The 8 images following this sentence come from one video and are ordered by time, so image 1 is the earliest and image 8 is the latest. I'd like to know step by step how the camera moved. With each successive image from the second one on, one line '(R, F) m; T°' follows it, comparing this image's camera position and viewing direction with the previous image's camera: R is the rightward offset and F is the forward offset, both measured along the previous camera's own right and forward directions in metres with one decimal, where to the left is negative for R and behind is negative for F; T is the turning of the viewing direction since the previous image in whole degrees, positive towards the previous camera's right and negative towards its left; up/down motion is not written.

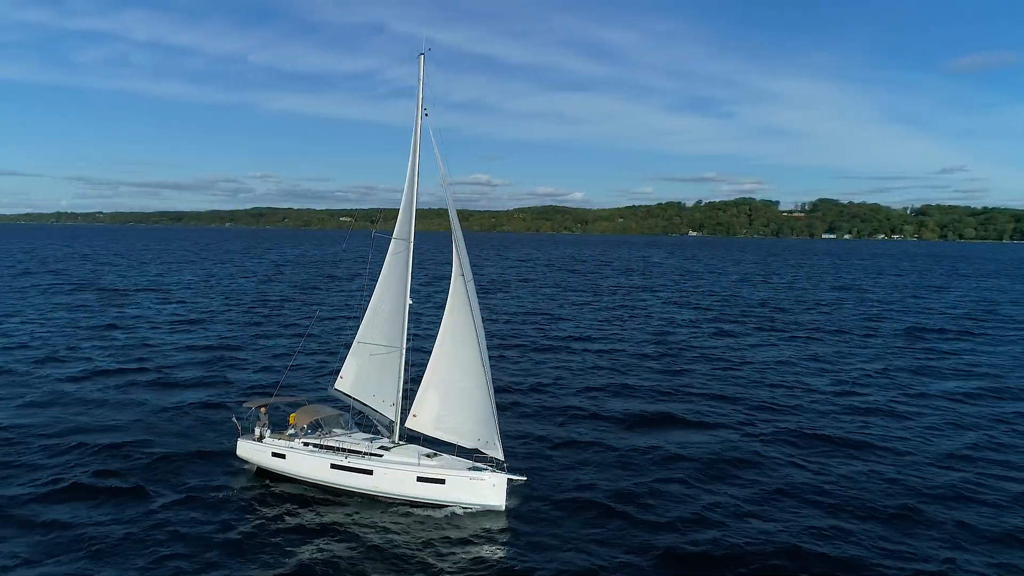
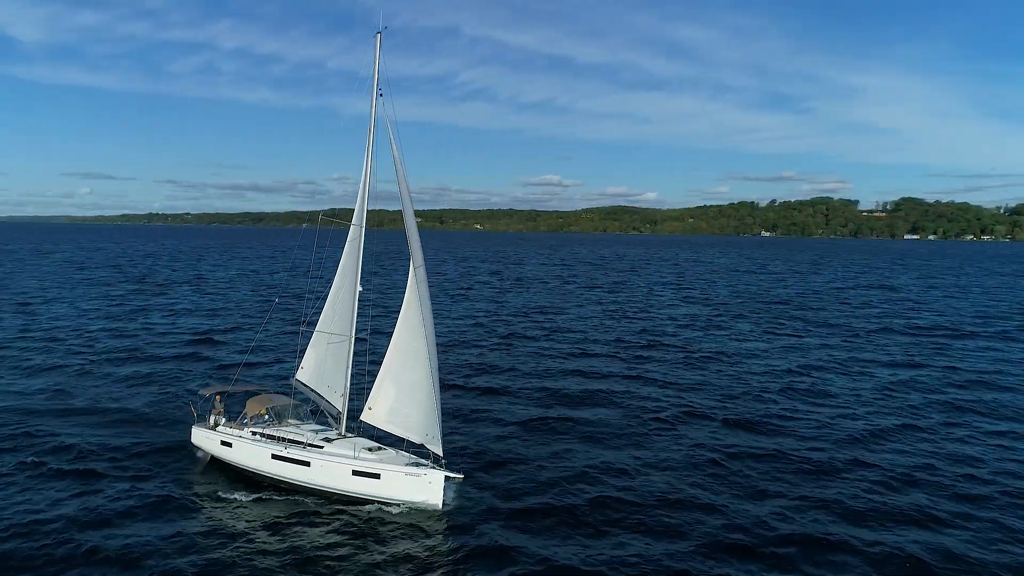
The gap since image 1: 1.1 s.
(+4.1, -0.5) m; -5°
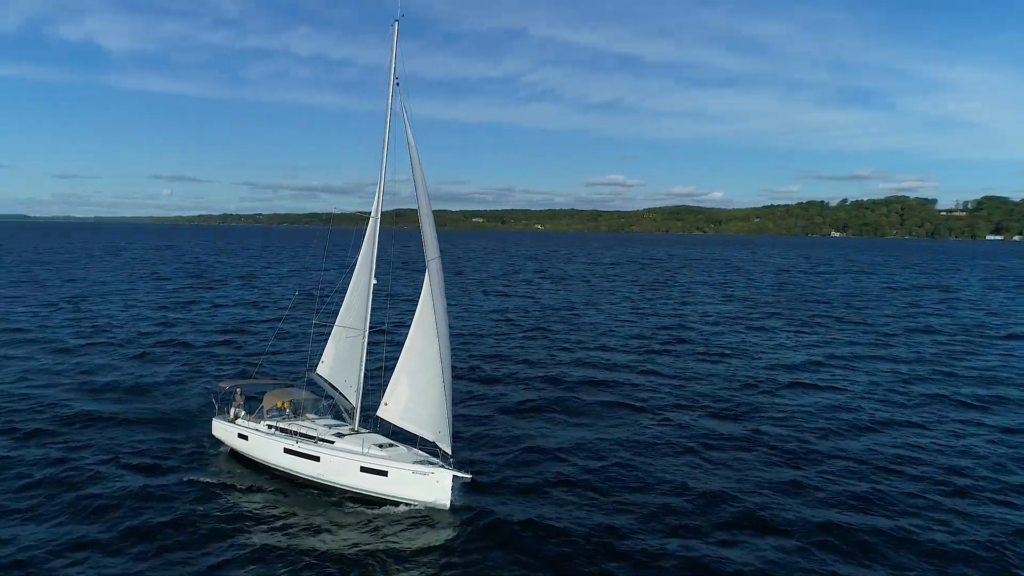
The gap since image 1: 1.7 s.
(+1.9, -0.5) m; -5°
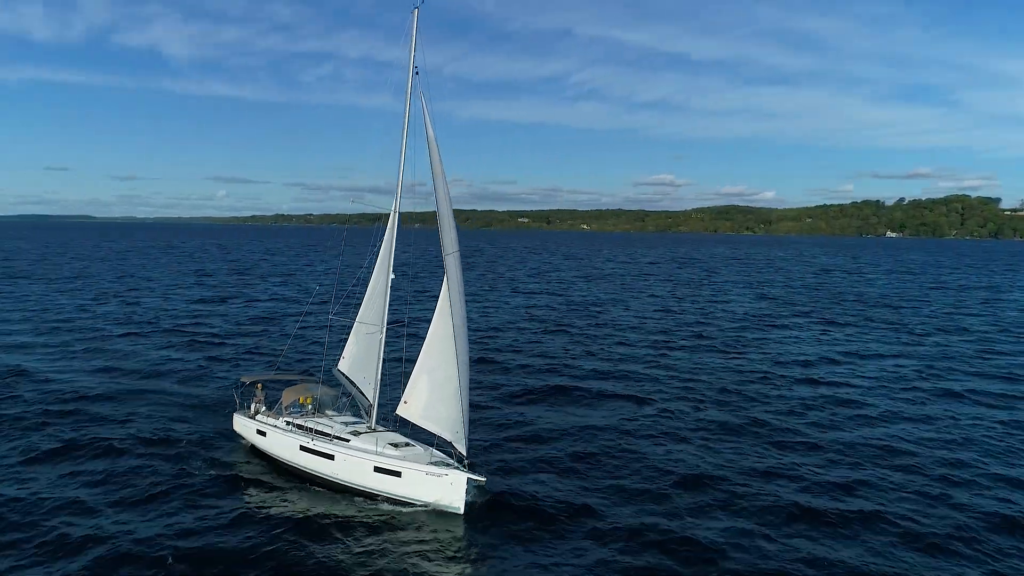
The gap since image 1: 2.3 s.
(+1.1, -0.2) m; -4°
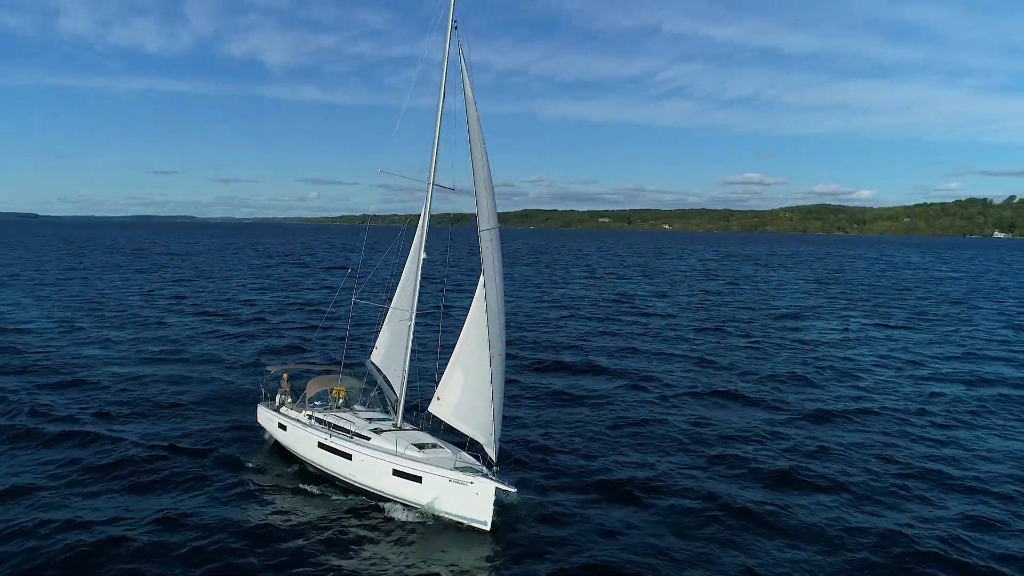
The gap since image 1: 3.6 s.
(+1.1, +3.2) m; -6°
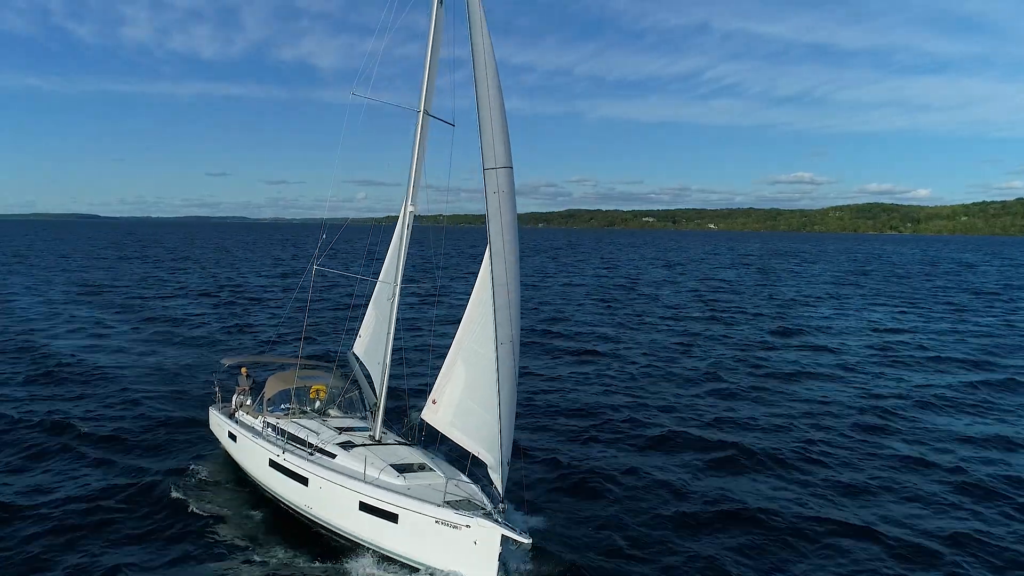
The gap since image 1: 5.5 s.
(+0.5, +6.2) m; -3°
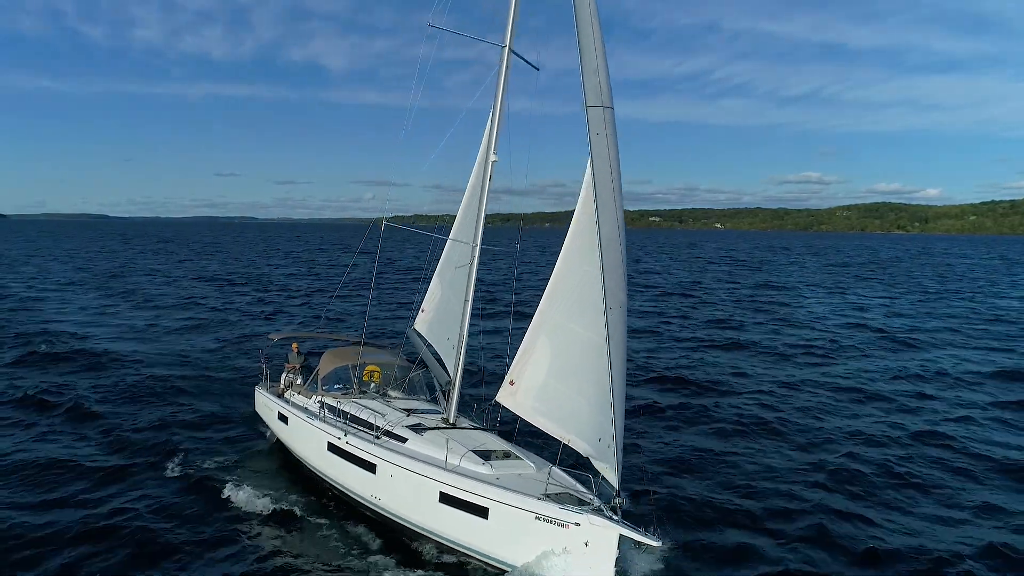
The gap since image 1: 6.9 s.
(-1.7, +2.0) m; -1°
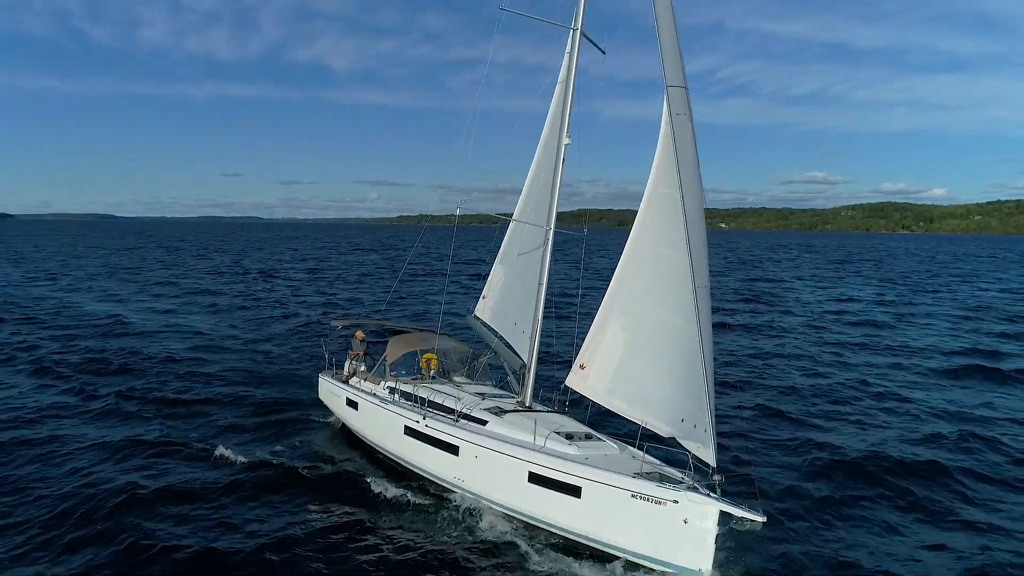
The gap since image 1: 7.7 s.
(-1.5, -0.1) m; 0°
